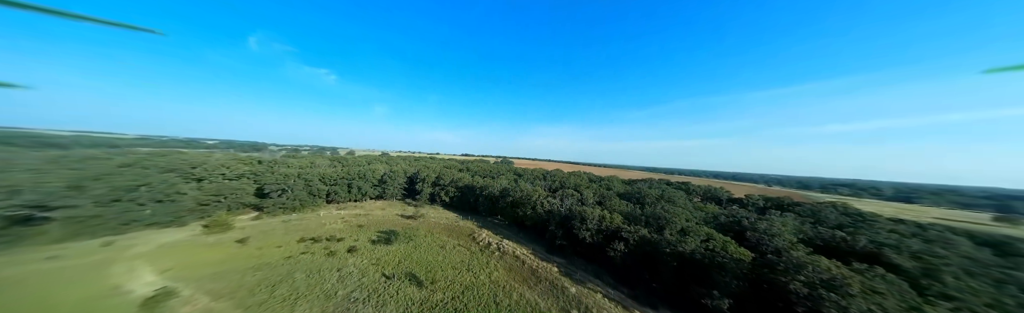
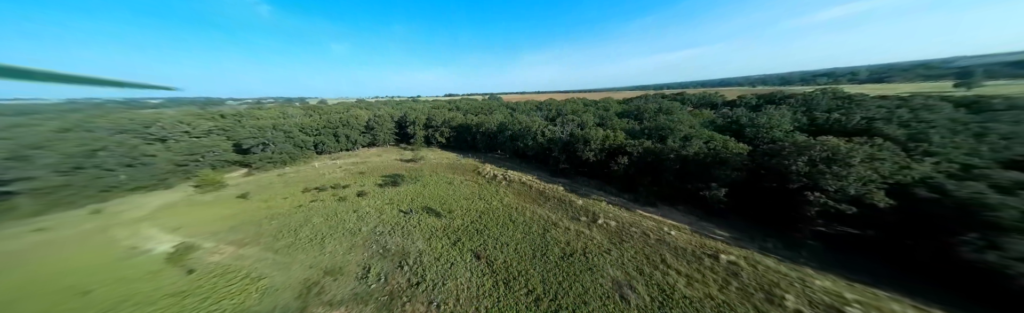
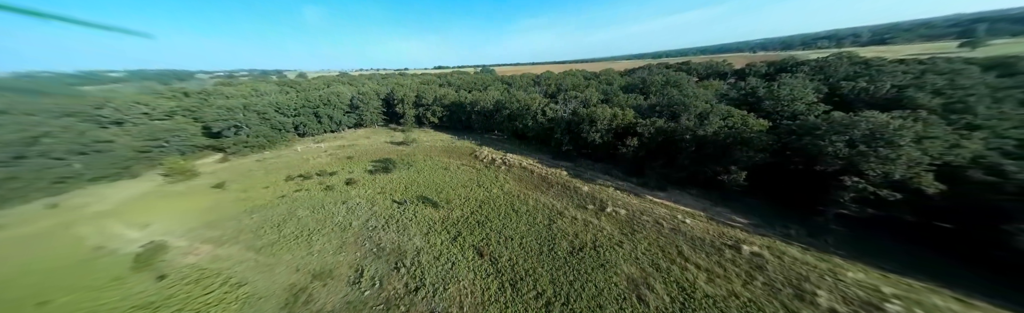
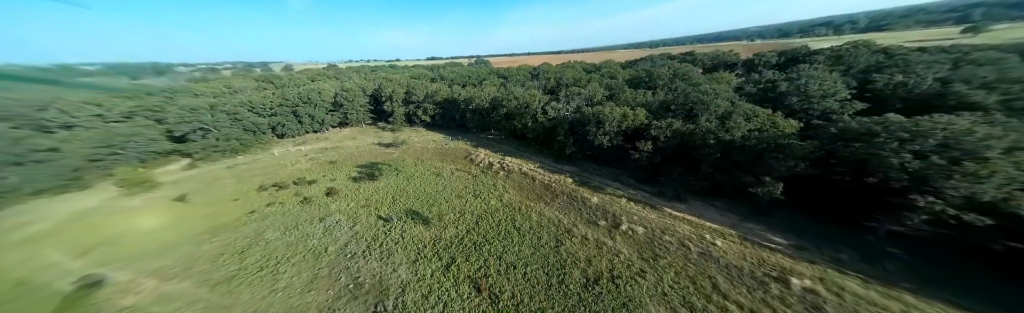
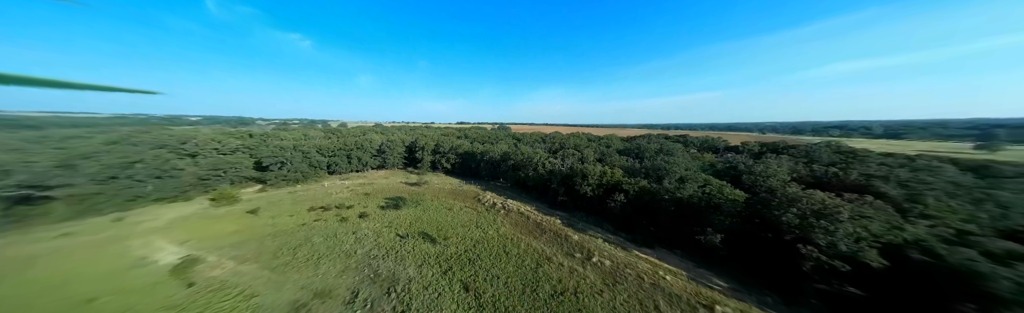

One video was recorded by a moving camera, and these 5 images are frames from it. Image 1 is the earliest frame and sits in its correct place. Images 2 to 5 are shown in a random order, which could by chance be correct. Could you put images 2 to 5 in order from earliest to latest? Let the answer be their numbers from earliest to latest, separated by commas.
5, 2, 3, 4
